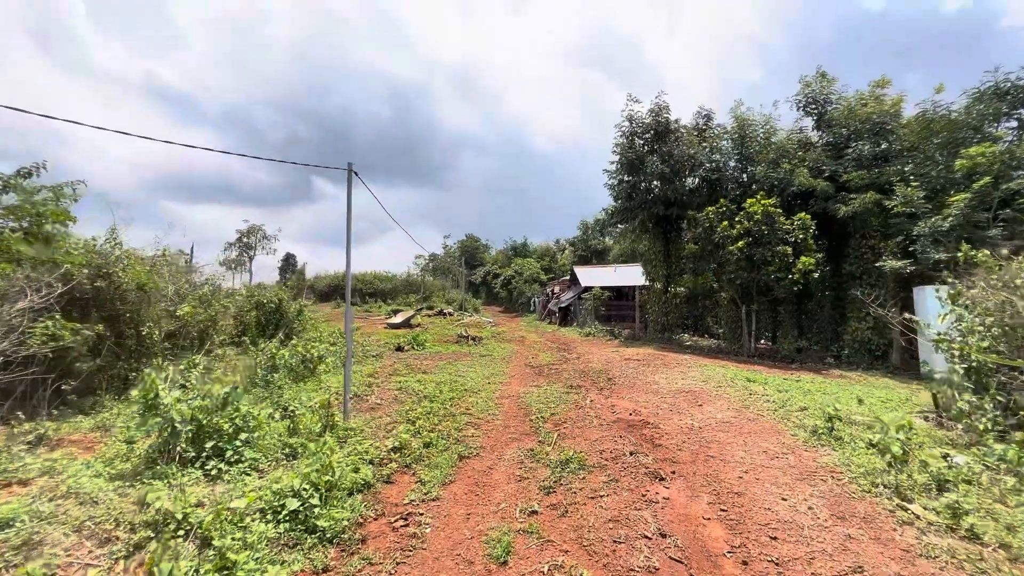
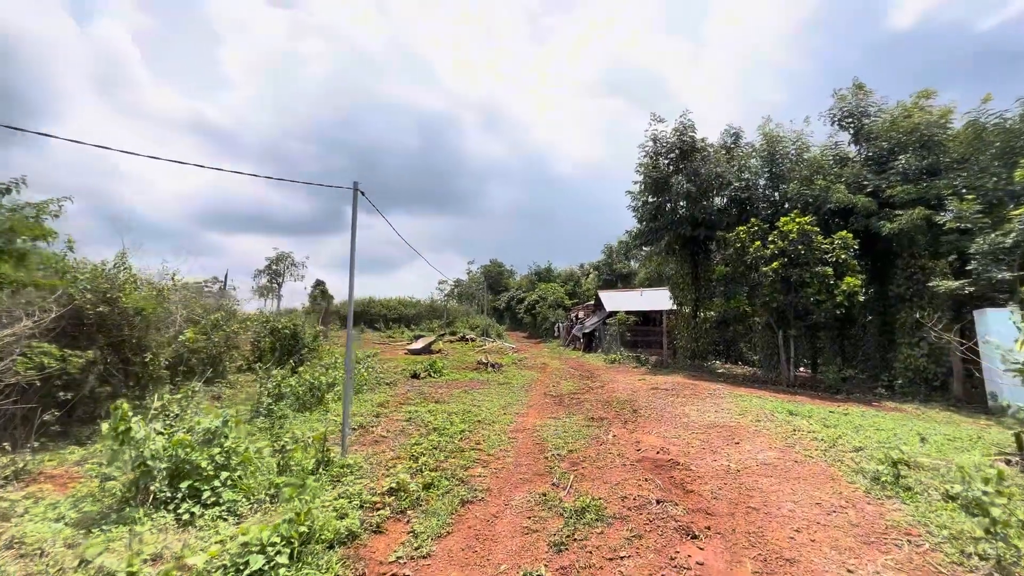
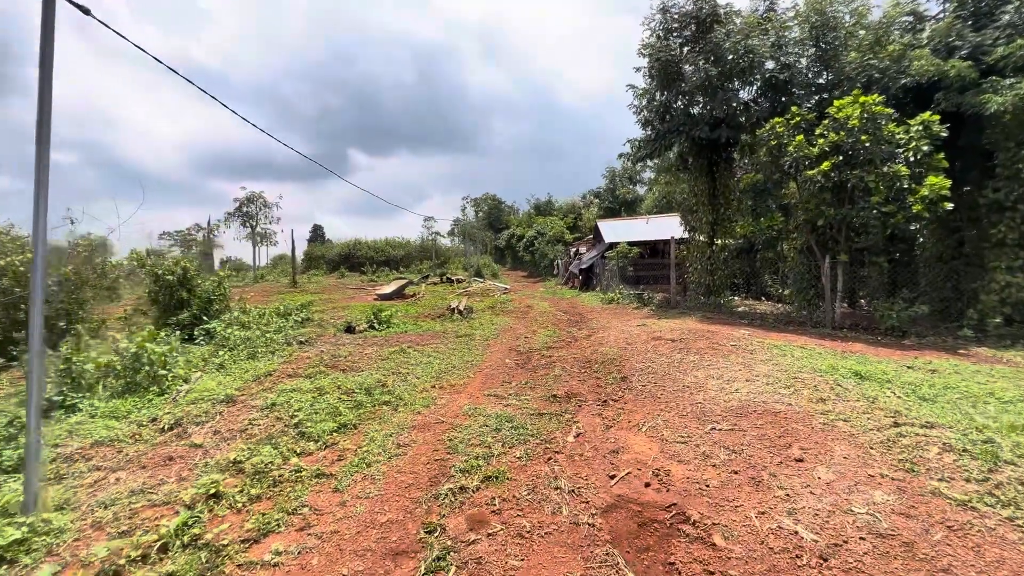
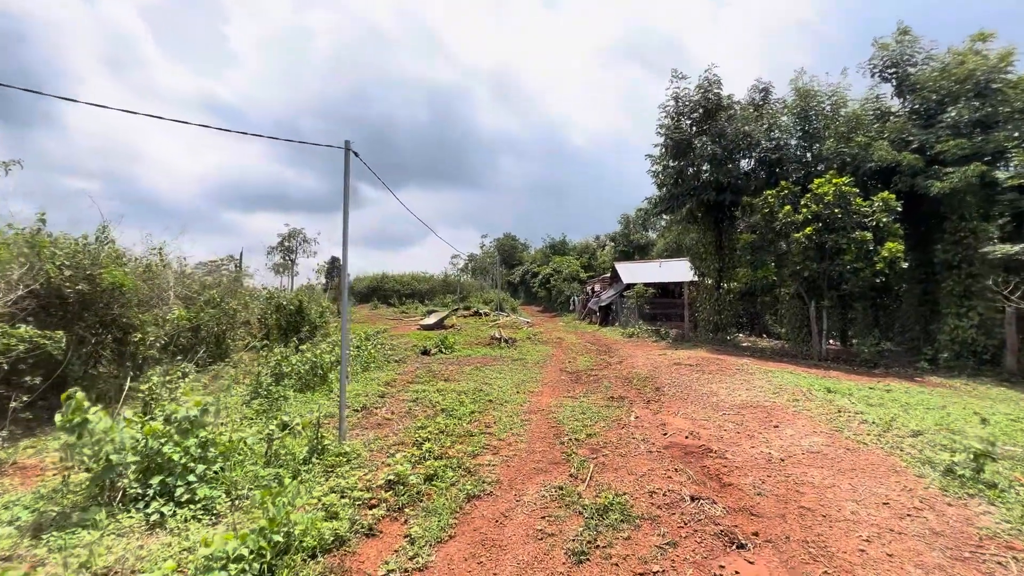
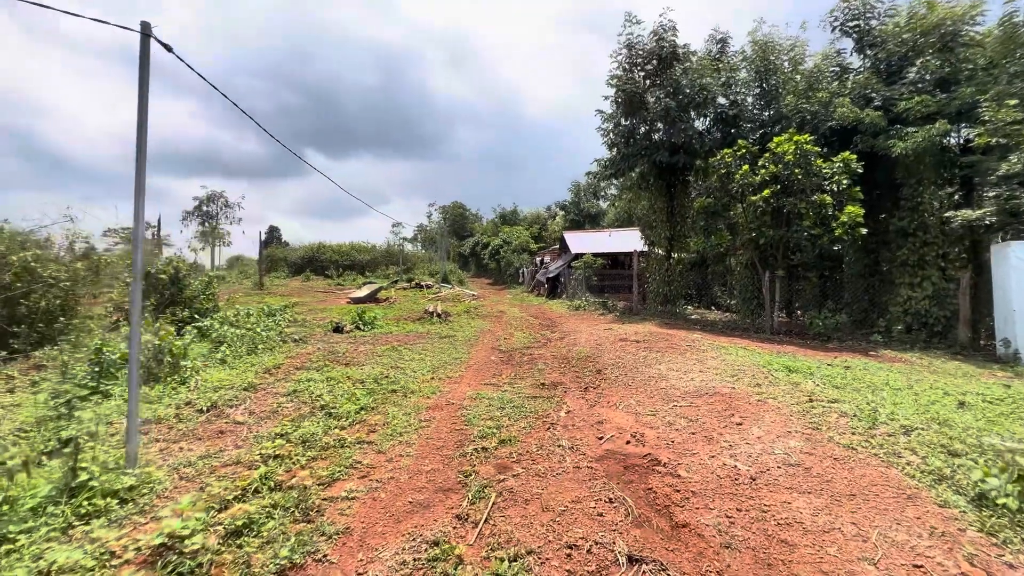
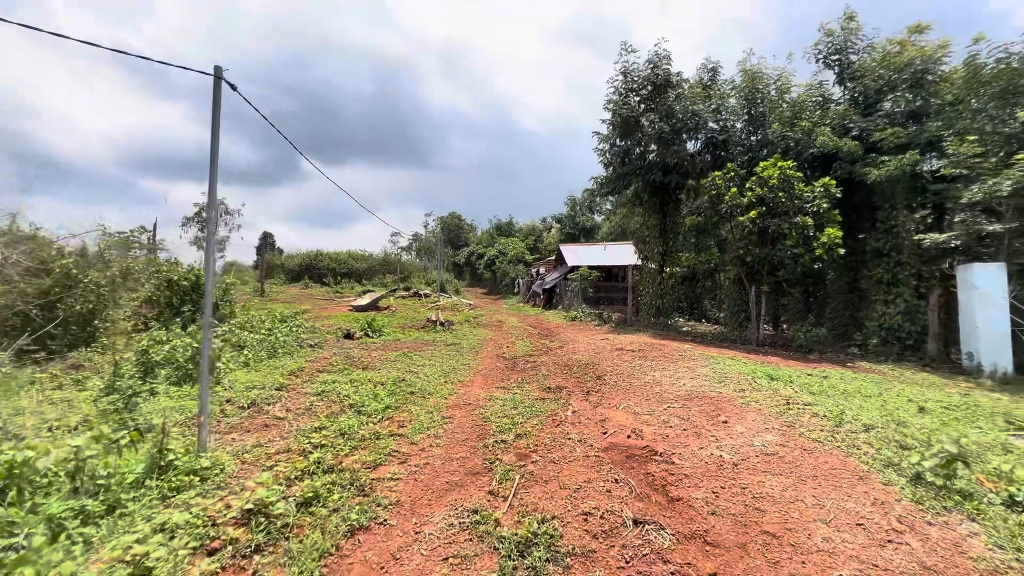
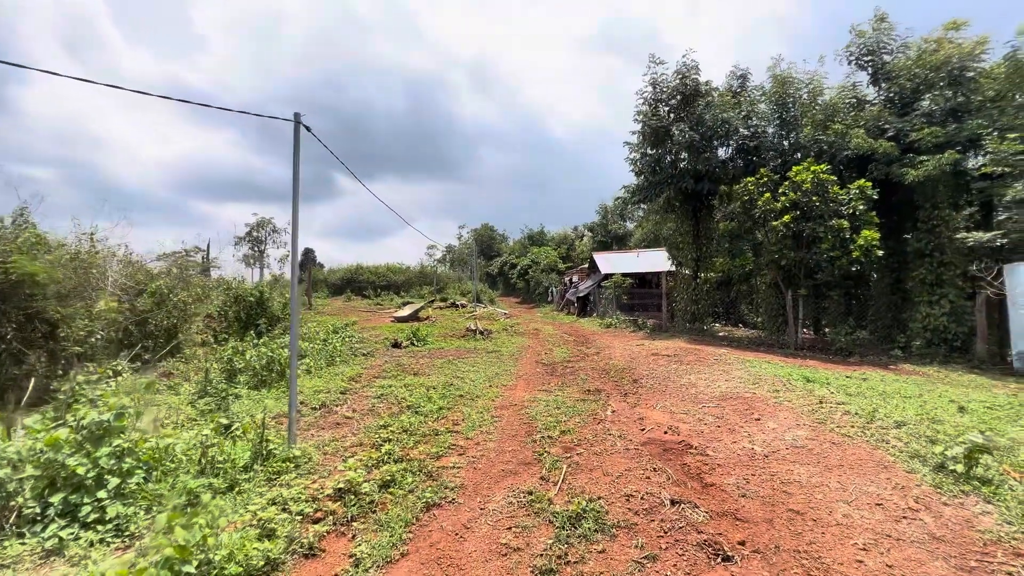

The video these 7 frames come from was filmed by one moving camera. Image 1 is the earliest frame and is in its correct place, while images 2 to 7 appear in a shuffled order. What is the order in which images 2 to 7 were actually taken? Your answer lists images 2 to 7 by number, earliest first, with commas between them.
2, 4, 7, 6, 5, 3
